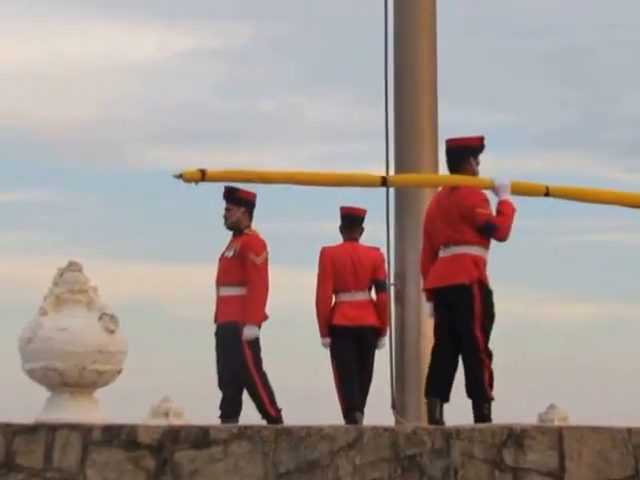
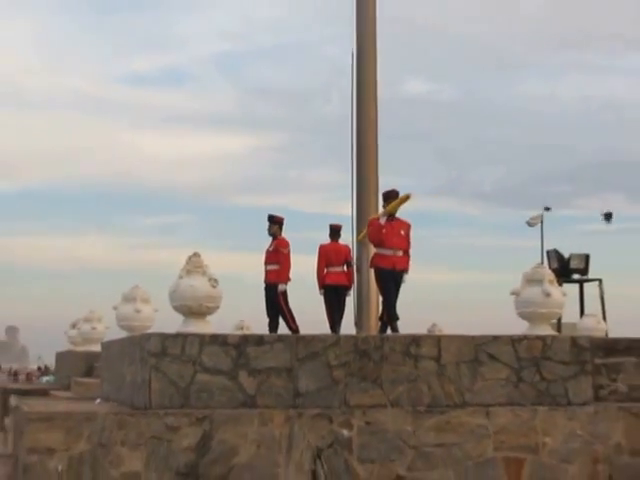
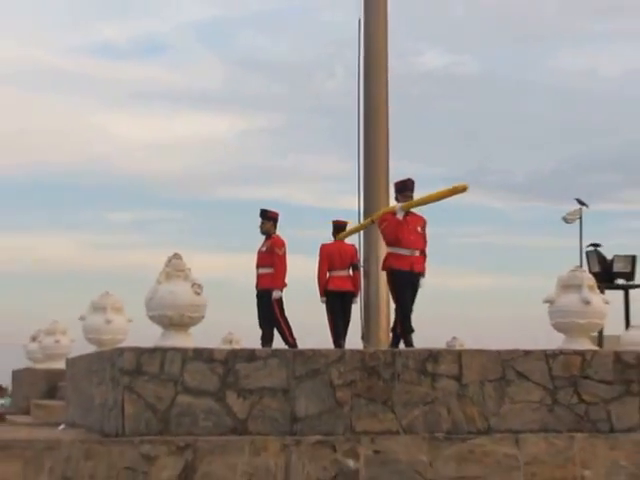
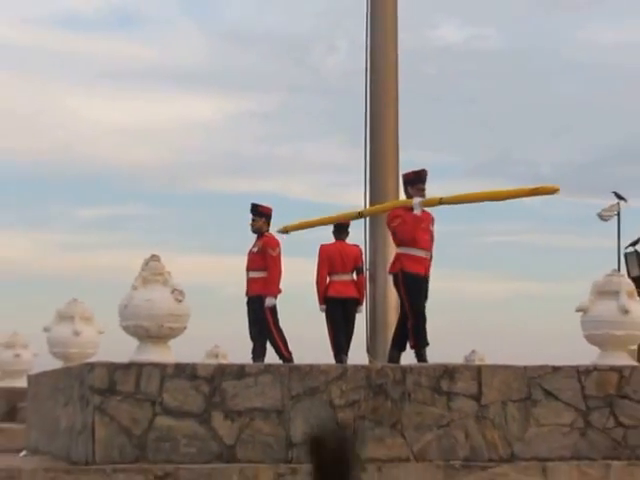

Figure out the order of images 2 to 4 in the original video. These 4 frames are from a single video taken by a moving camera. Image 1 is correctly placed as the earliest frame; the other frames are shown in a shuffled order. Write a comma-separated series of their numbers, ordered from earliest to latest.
4, 3, 2
